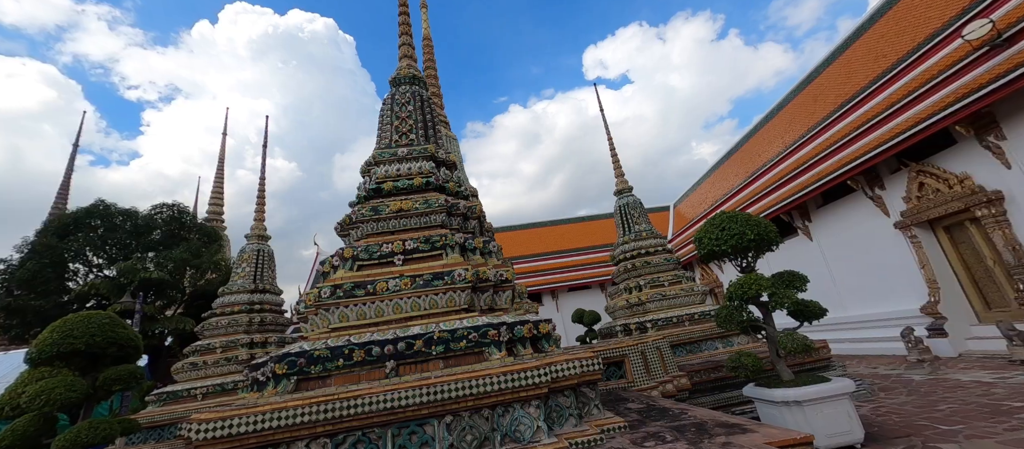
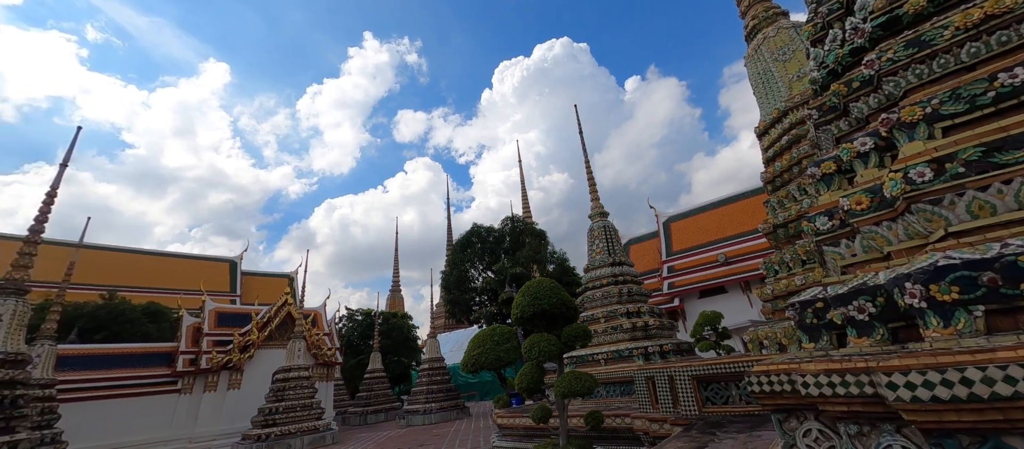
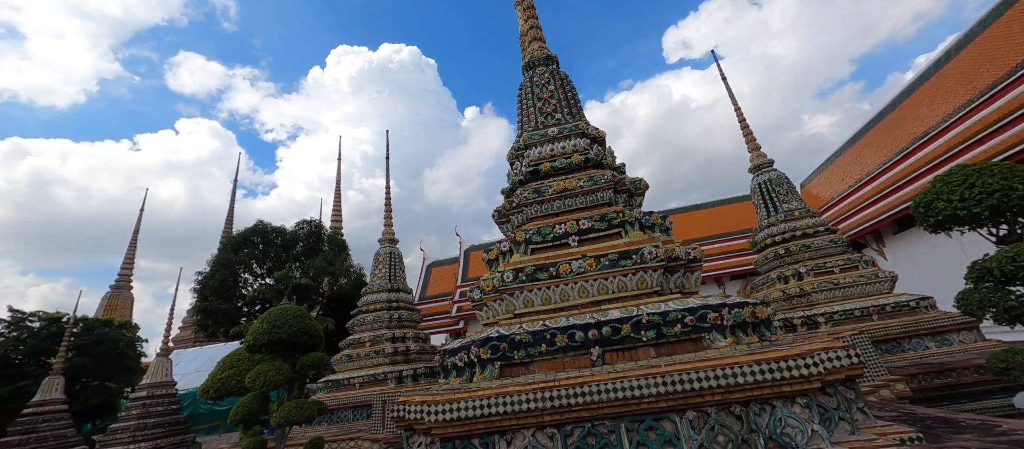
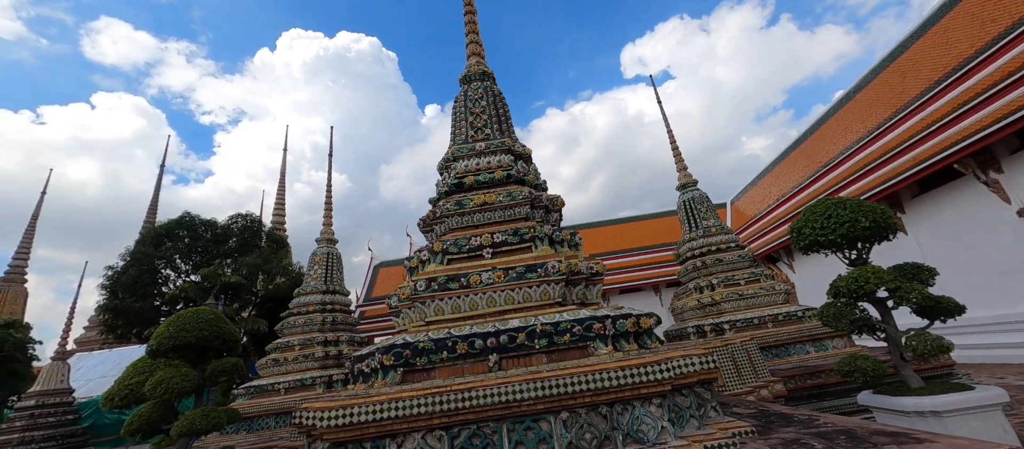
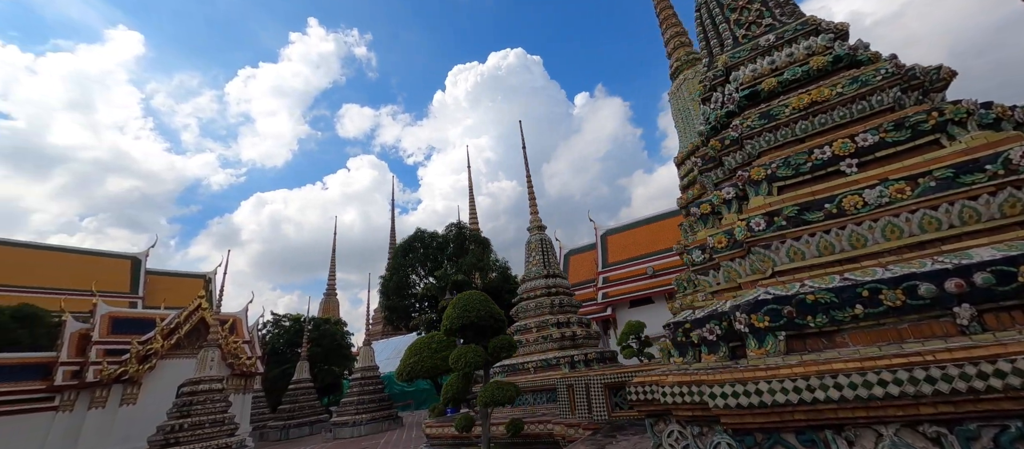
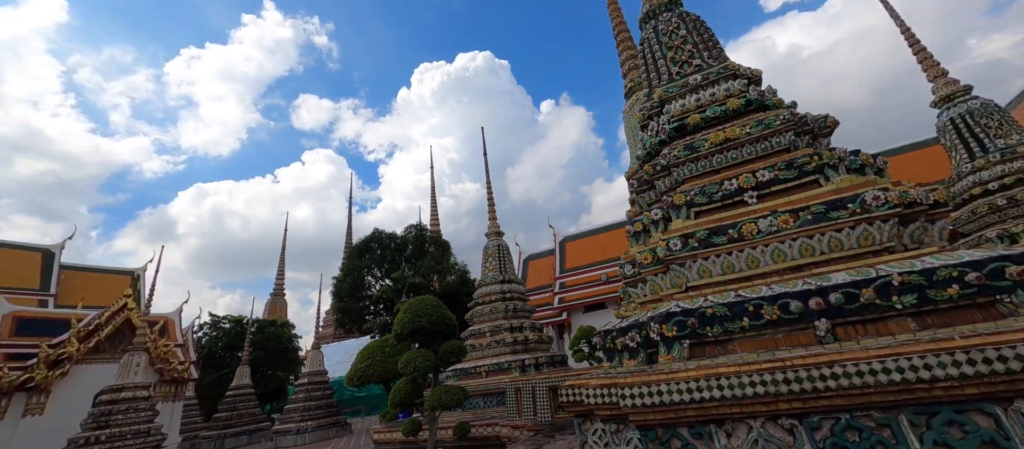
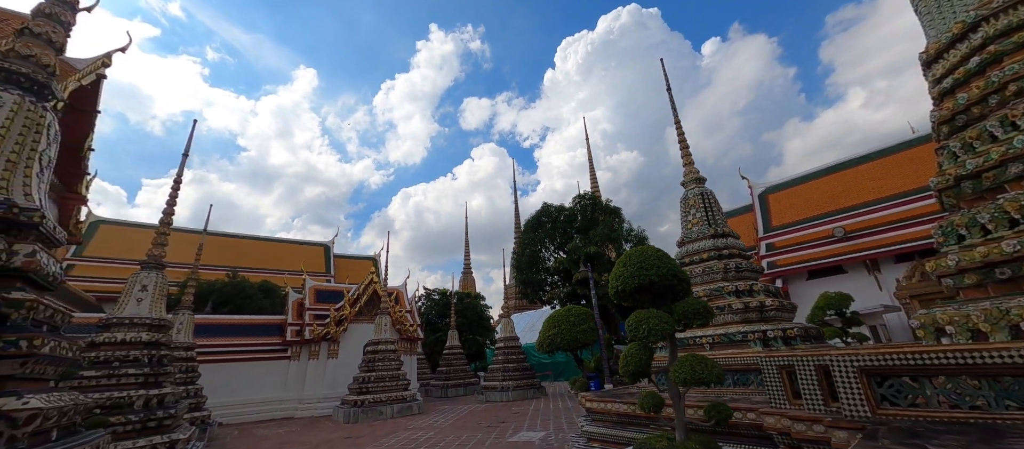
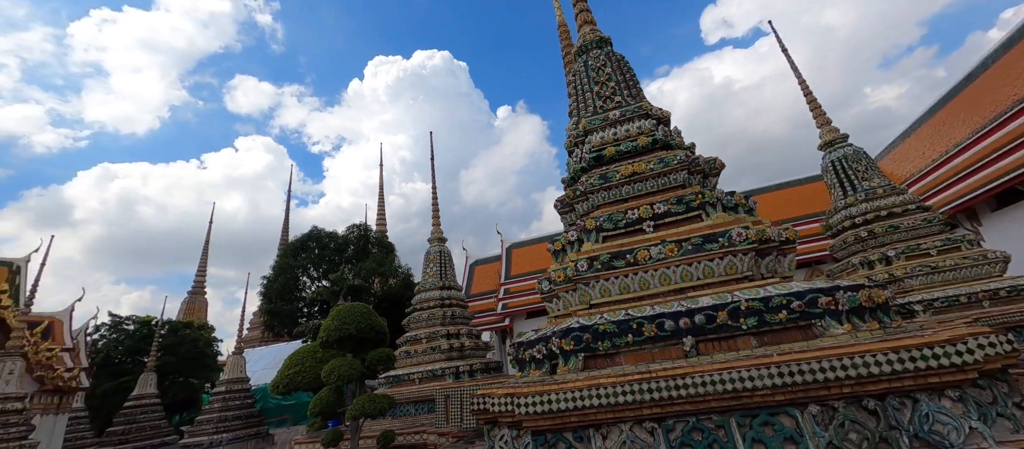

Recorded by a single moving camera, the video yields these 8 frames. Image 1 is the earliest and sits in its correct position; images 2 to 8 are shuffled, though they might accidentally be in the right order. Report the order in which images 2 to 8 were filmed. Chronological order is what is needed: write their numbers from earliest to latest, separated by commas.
4, 3, 8, 6, 5, 2, 7
